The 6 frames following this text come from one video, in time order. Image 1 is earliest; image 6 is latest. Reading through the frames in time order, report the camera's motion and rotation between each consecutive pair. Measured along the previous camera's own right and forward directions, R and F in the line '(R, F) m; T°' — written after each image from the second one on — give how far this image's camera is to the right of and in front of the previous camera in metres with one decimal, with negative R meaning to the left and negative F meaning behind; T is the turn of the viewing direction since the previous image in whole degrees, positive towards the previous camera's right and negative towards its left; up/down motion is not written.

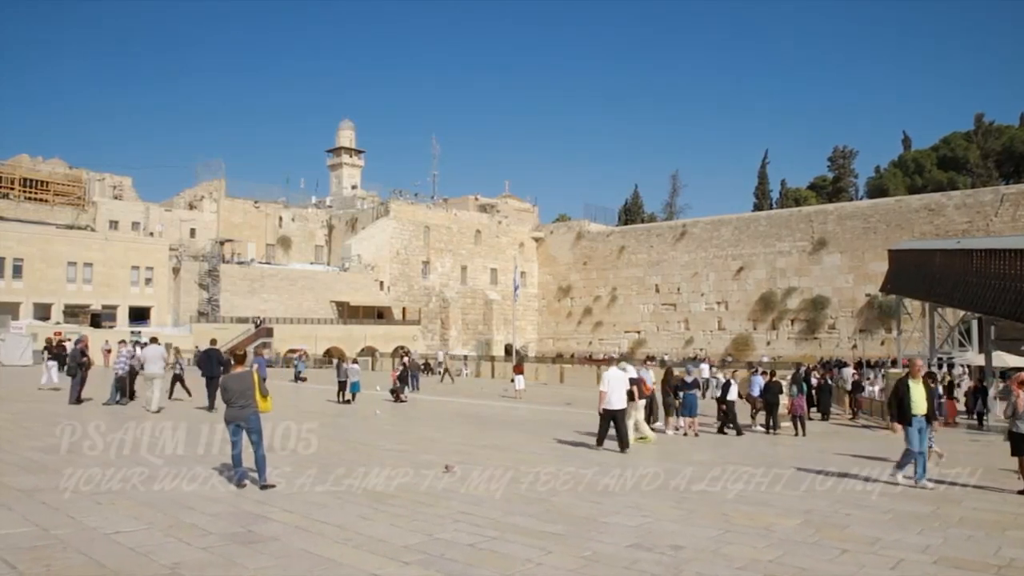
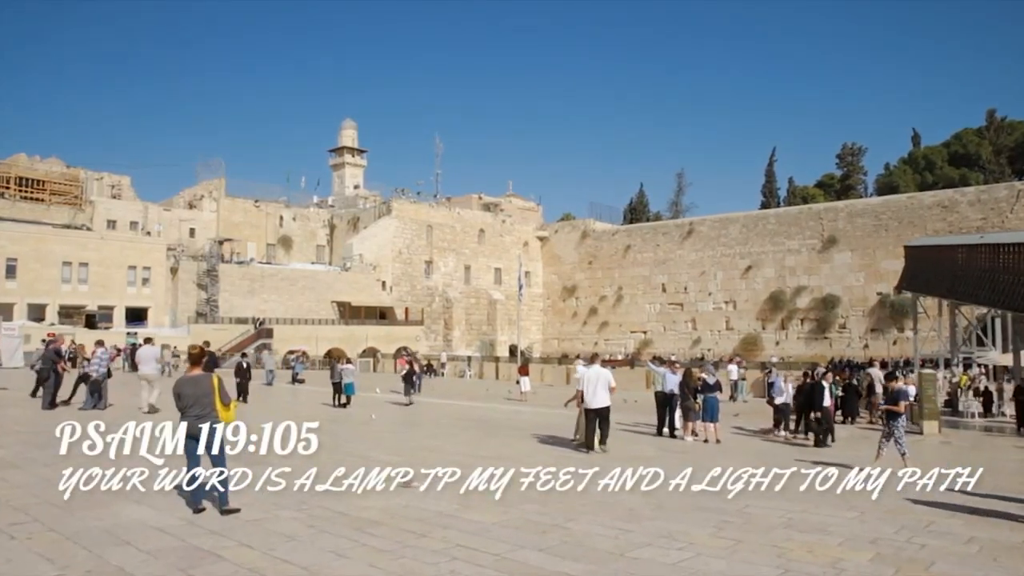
(0.0, +0.6) m; 0°
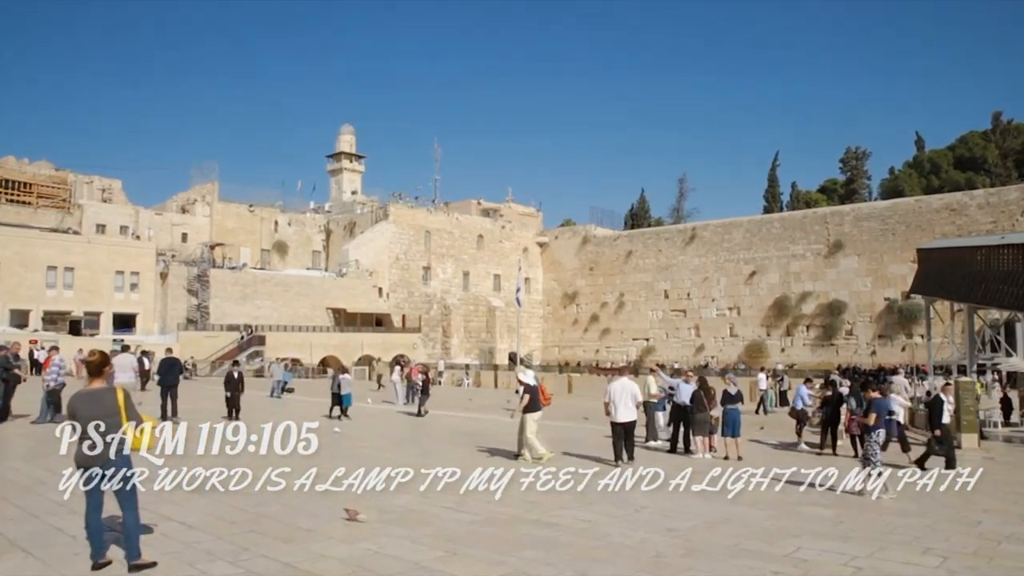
(0.0, +0.7) m; 0°
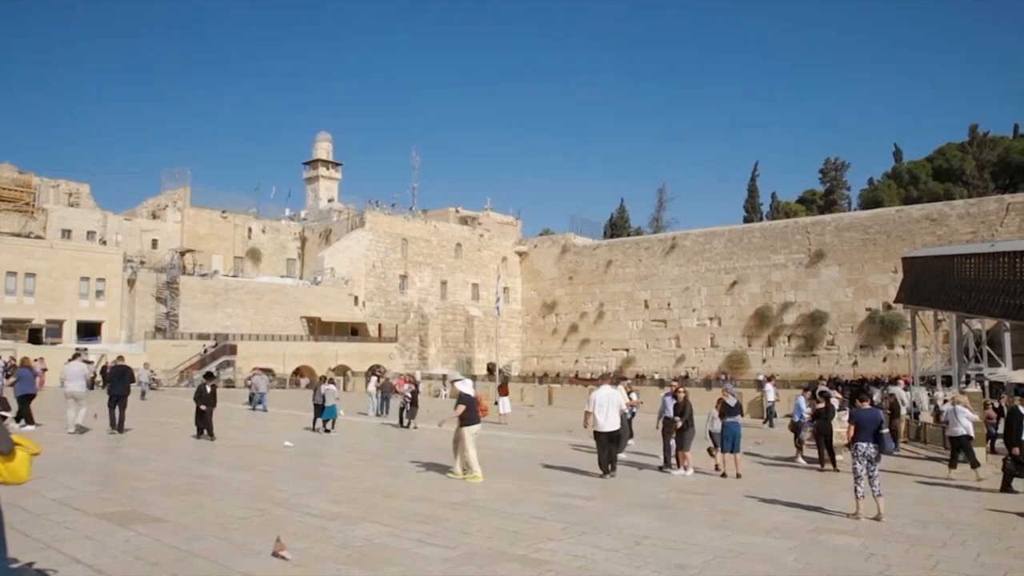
(0.0, +0.5) m; +2°
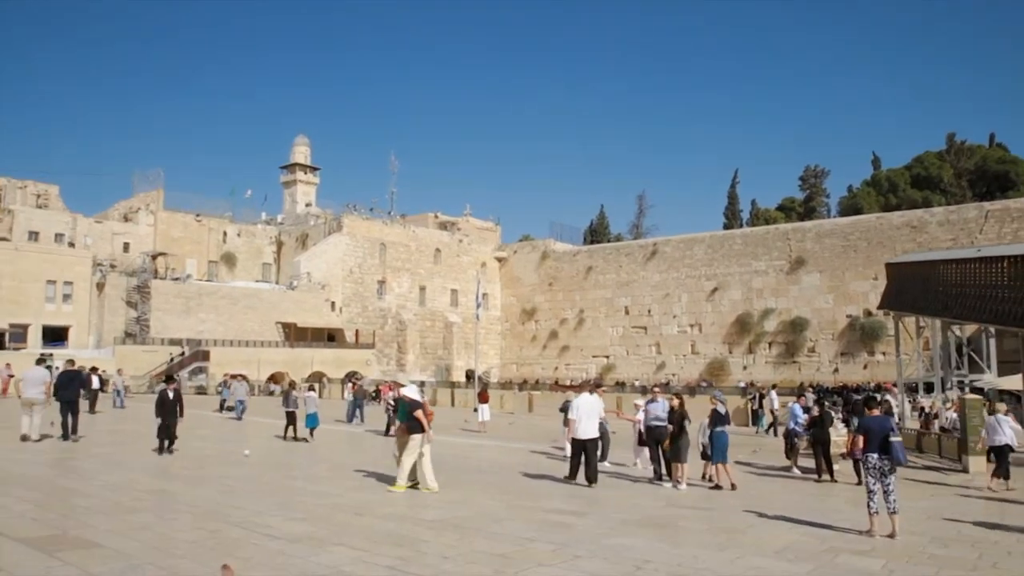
(0.0, +0.4) m; +2°
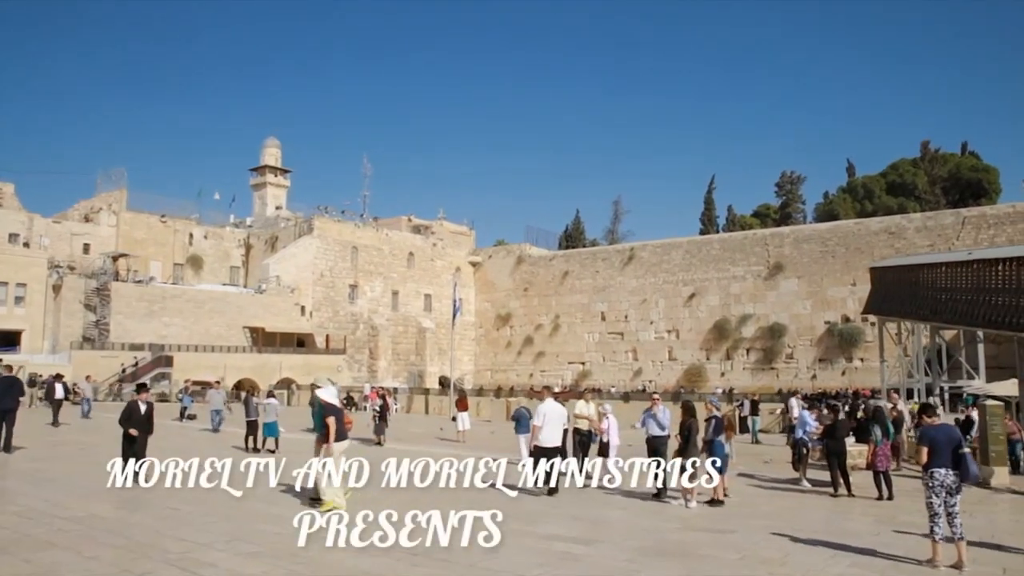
(-0.1, +0.7) m; +2°
